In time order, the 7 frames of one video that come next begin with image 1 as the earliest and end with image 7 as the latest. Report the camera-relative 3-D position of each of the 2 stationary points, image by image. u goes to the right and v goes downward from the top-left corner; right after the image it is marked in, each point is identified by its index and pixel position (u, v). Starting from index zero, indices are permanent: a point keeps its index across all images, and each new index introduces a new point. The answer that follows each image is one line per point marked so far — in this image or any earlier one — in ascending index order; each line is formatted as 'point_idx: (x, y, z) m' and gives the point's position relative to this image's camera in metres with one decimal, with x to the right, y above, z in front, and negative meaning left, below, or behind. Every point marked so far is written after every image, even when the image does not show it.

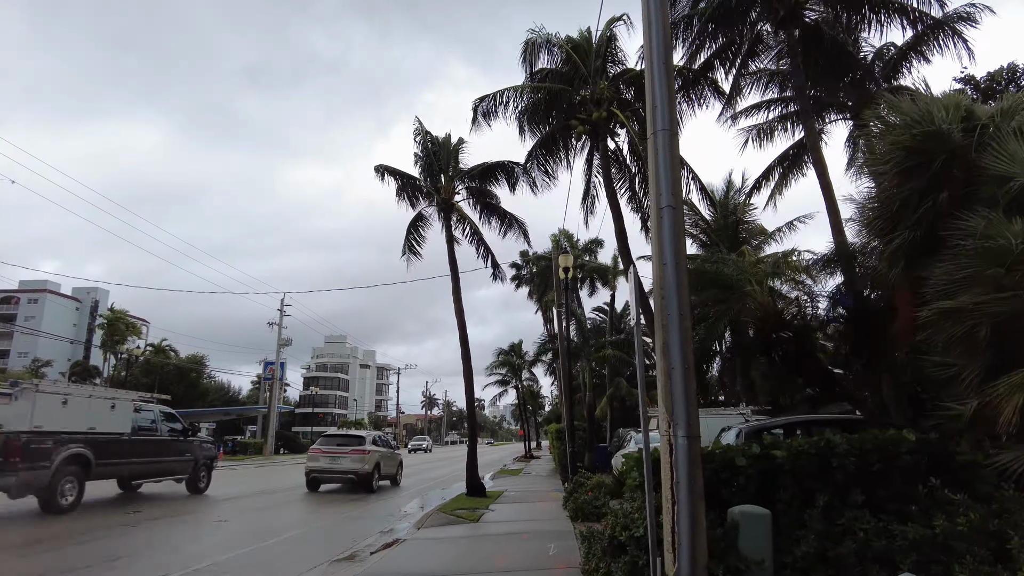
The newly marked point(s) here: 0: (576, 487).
0: (+1.1, -3.4, +10.7) m
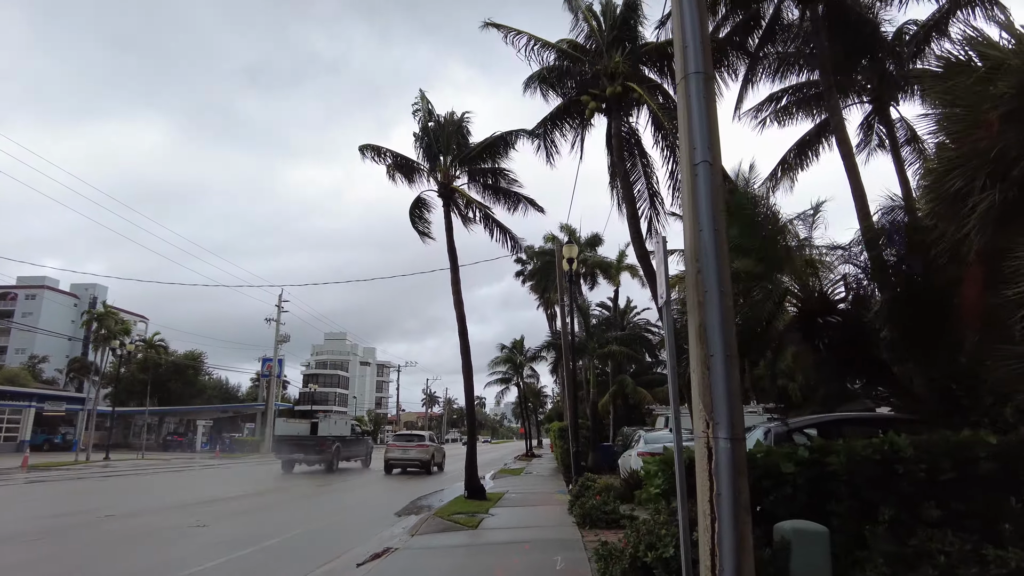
0: (+1.1, -3.2, +10.0) m
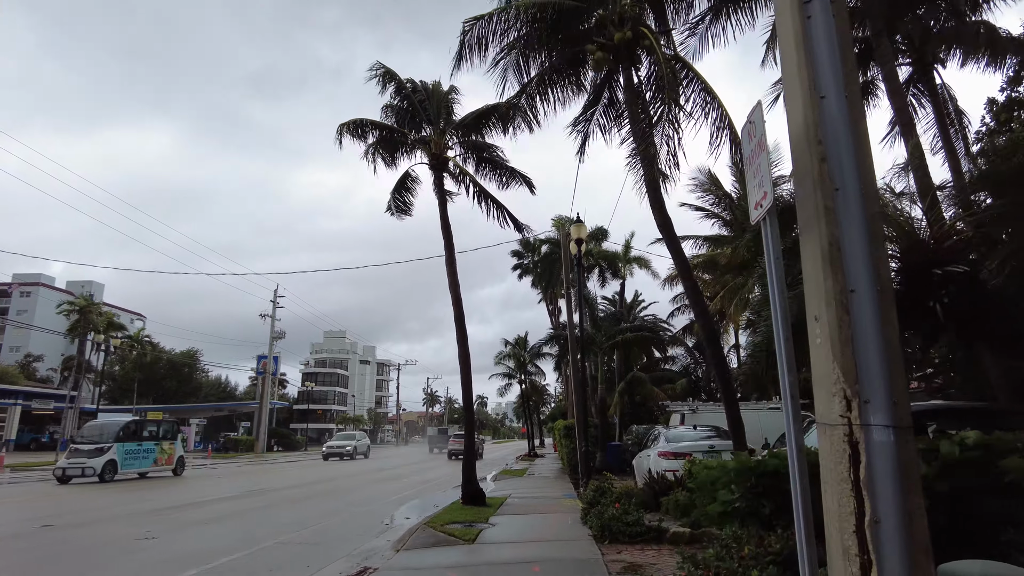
0: (+1.1, -2.8, +8.6) m
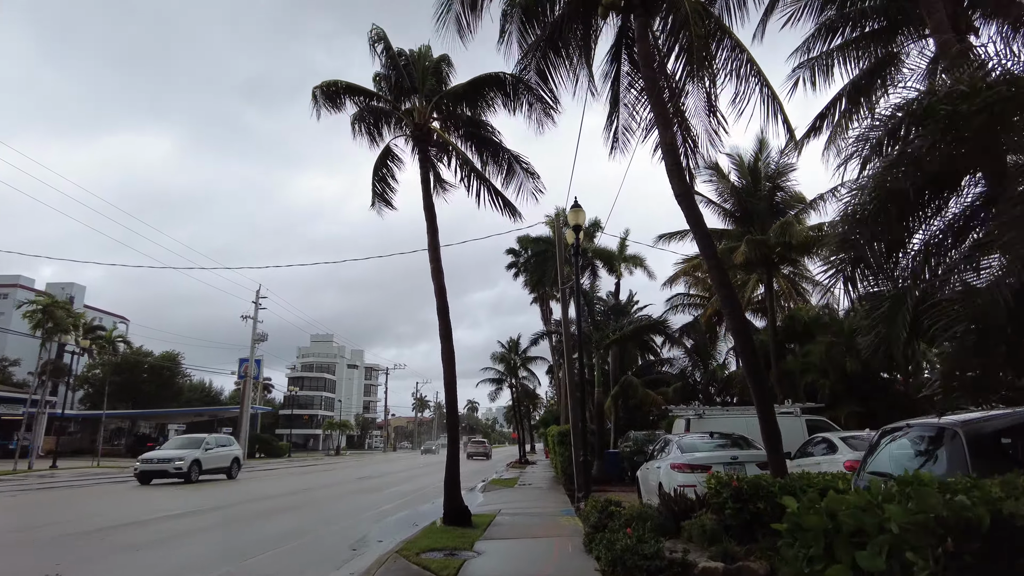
0: (+1.0, -2.6, +7.3) m
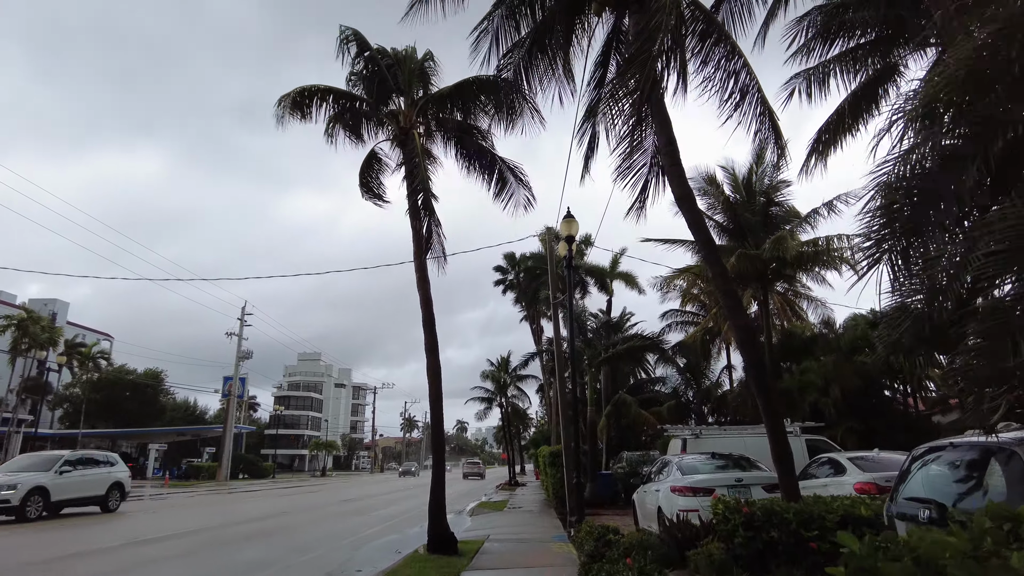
0: (+0.9, -2.7, +6.7) m
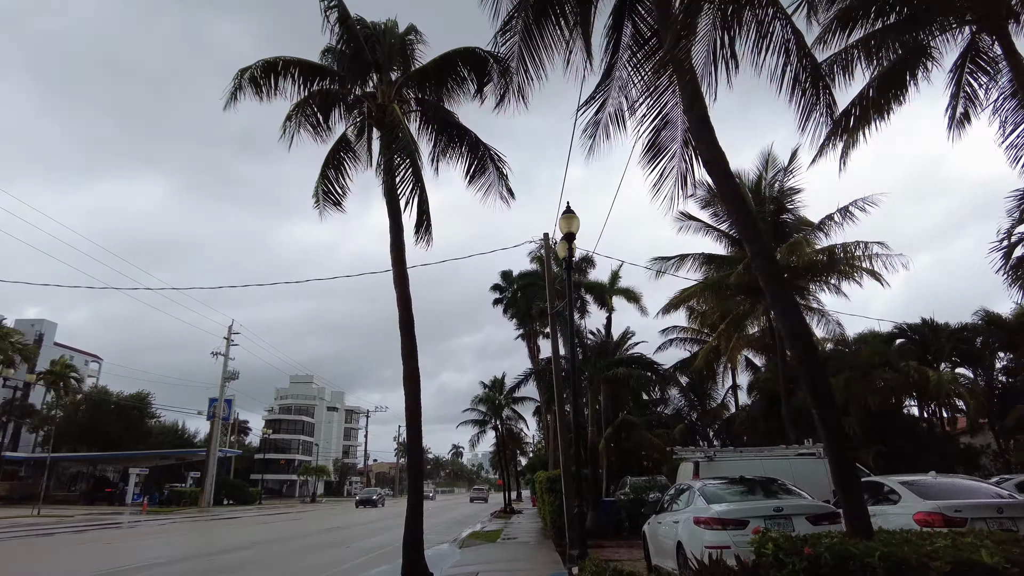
0: (+0.8, -2.6, +5.3) m
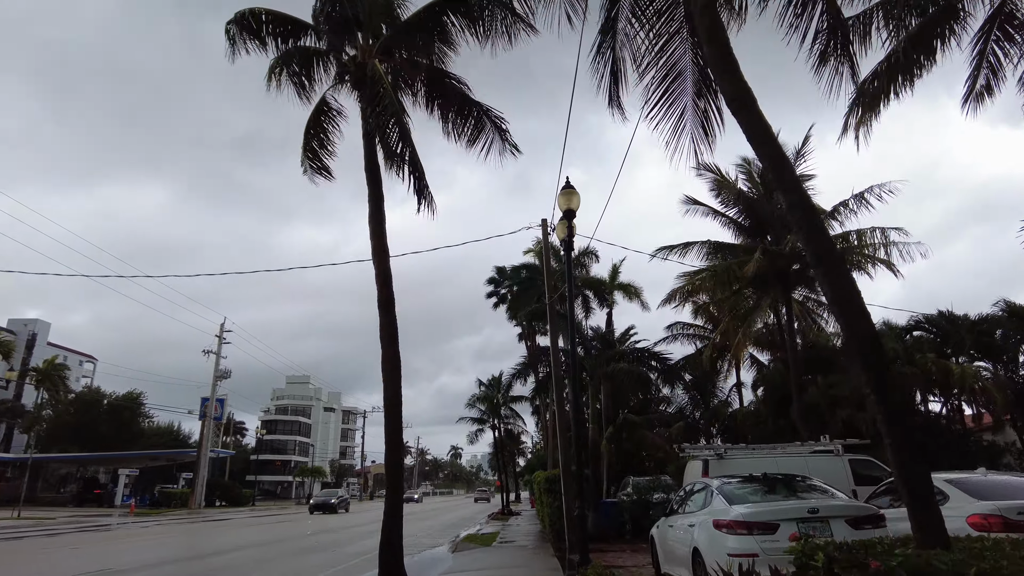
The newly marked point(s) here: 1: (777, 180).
0: (+0.8, -2.3, +4.4) m
1: (+2.0, +0.7, +4.6) m
